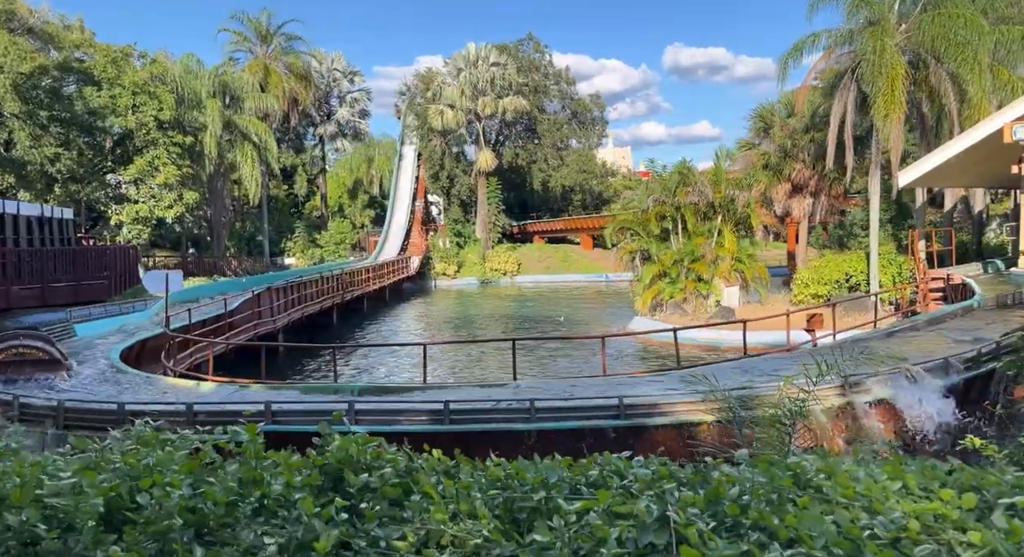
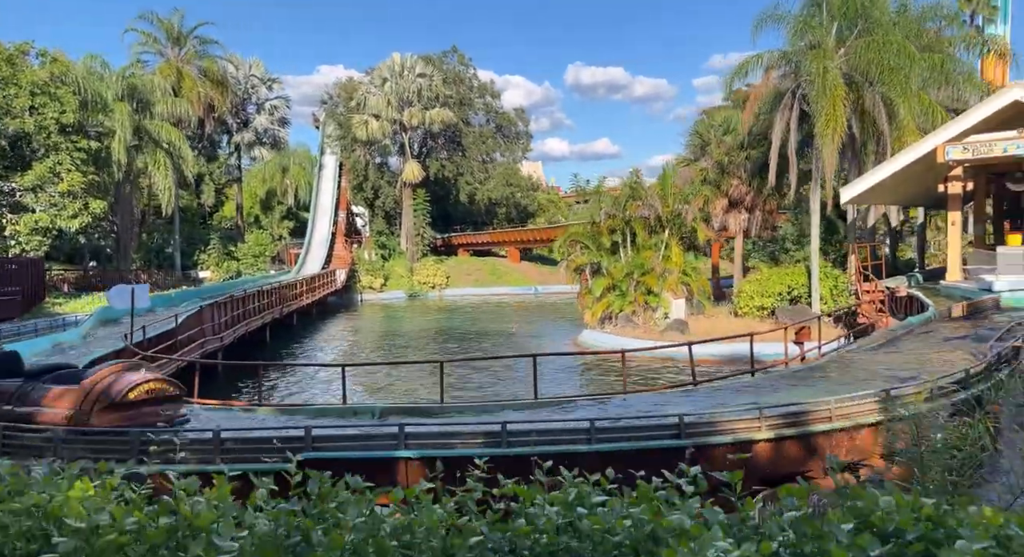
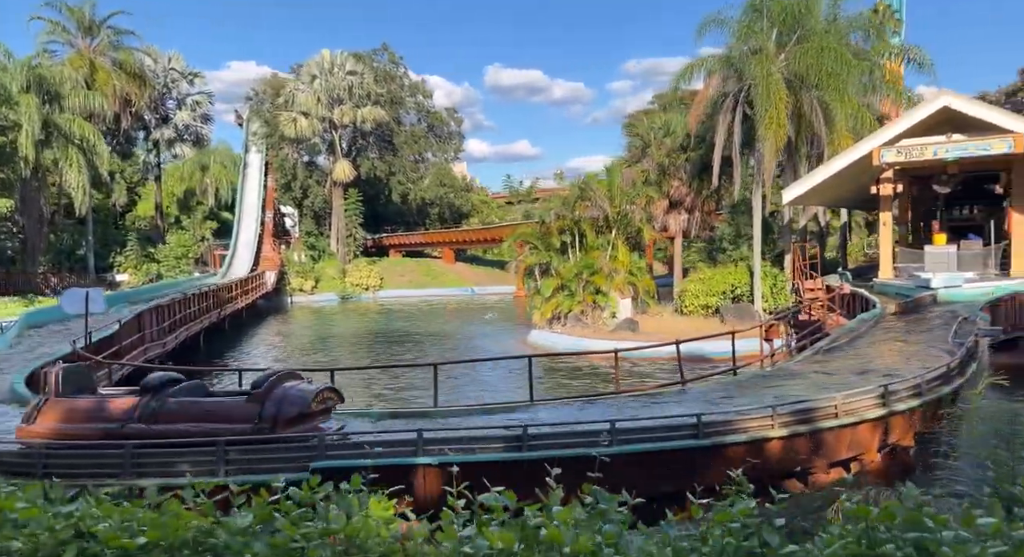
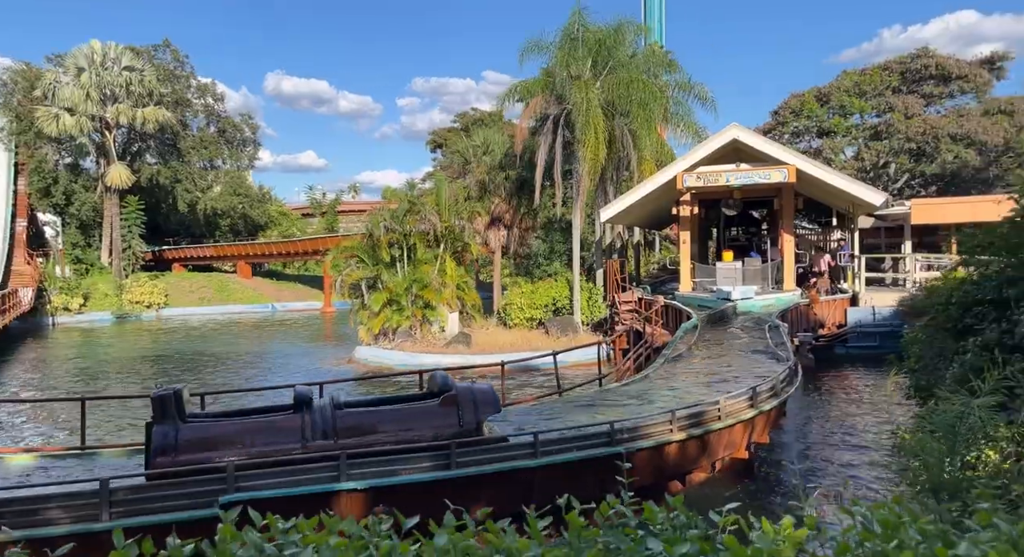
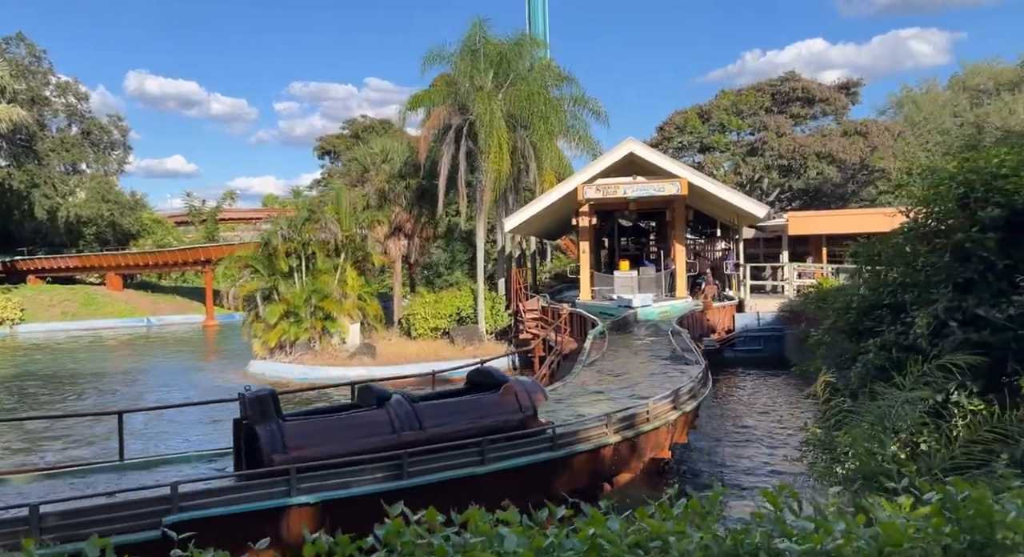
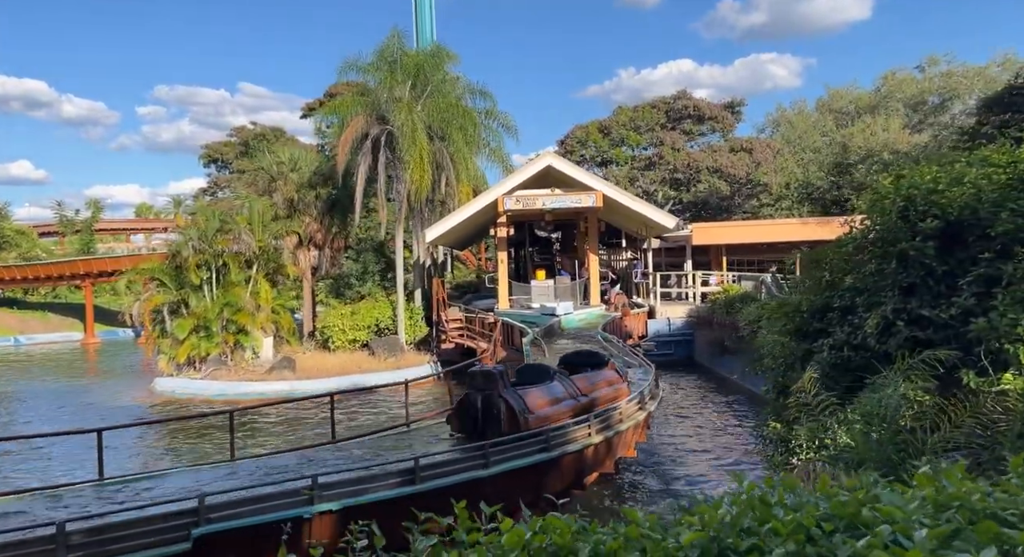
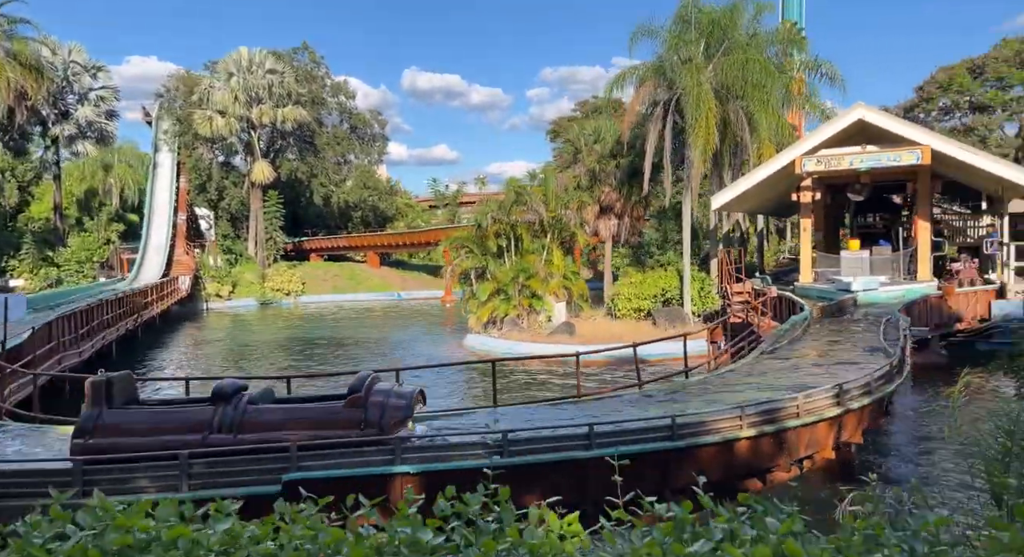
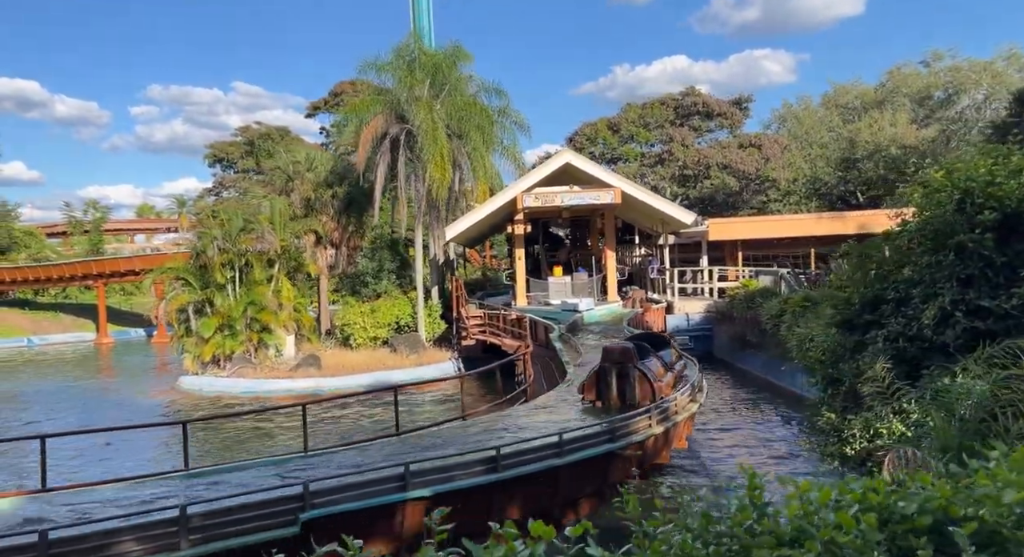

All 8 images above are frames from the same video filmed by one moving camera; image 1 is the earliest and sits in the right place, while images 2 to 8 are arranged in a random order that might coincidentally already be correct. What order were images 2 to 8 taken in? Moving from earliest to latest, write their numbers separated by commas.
2, 3, 7, 4, 5, 6, 8
